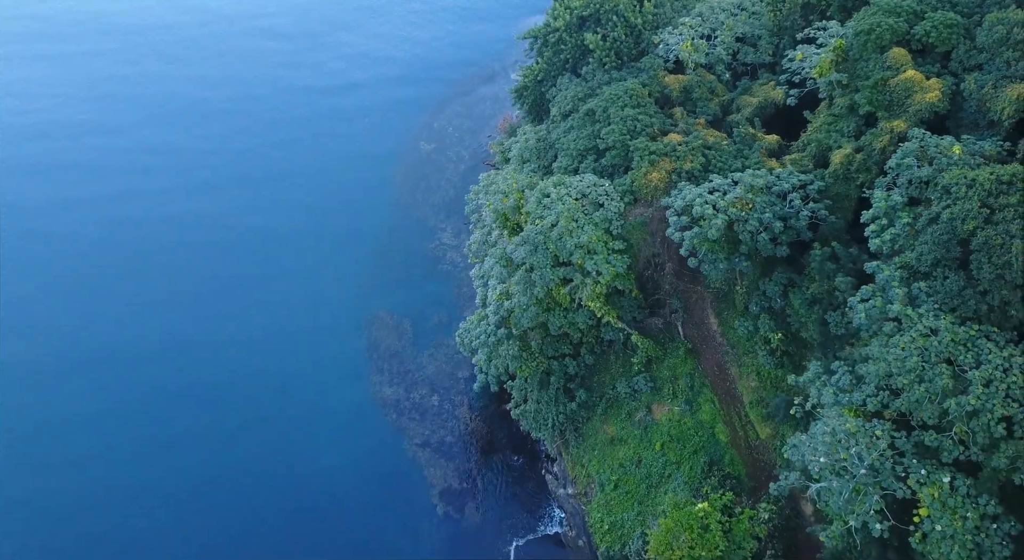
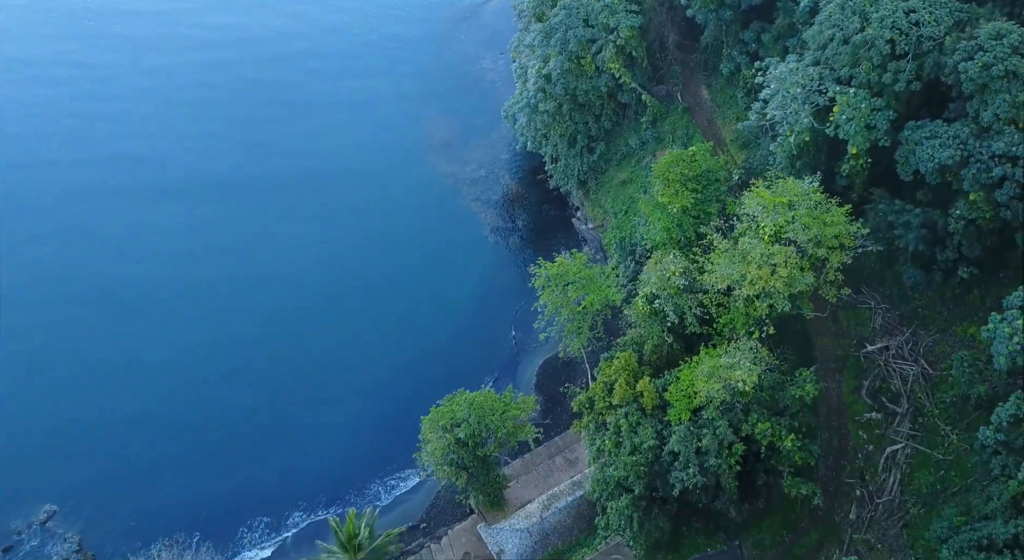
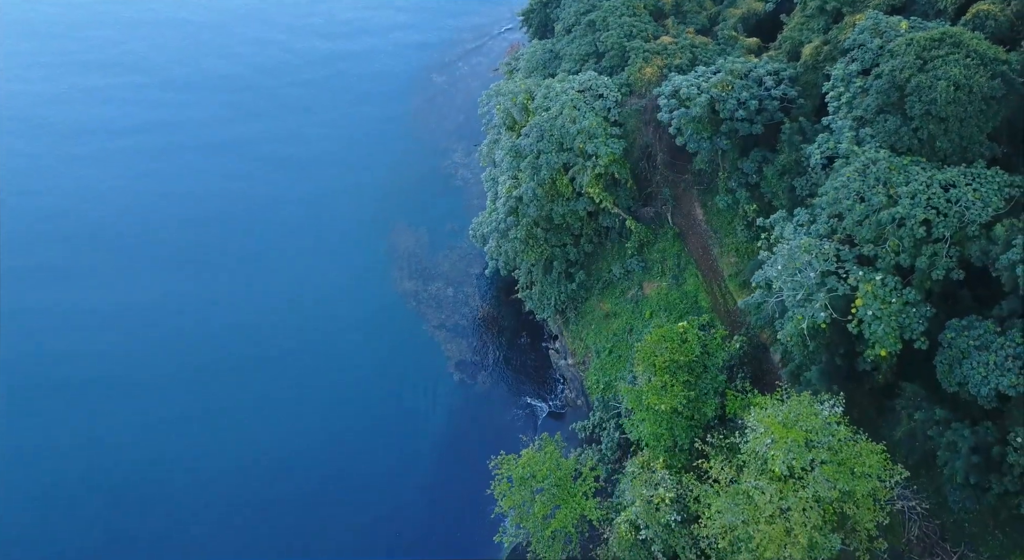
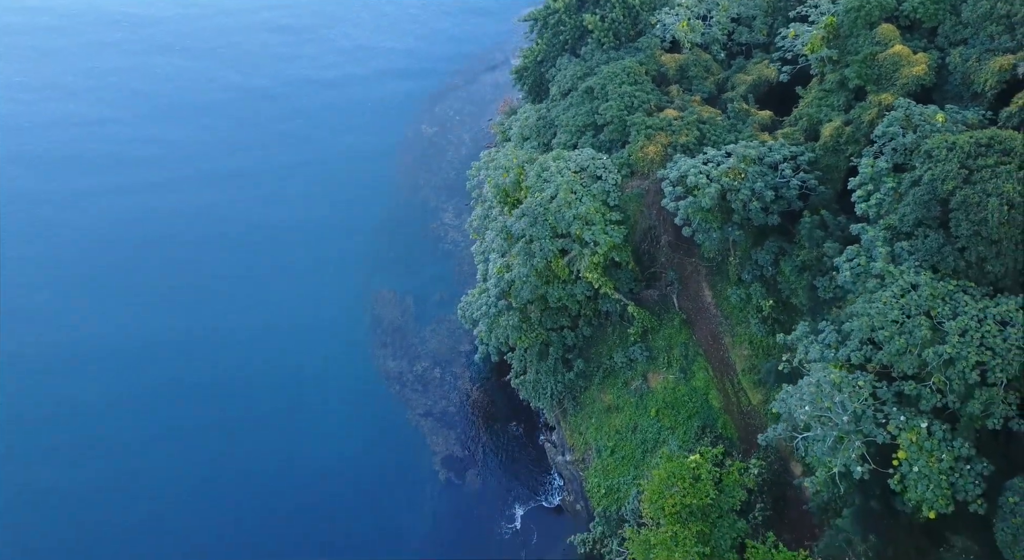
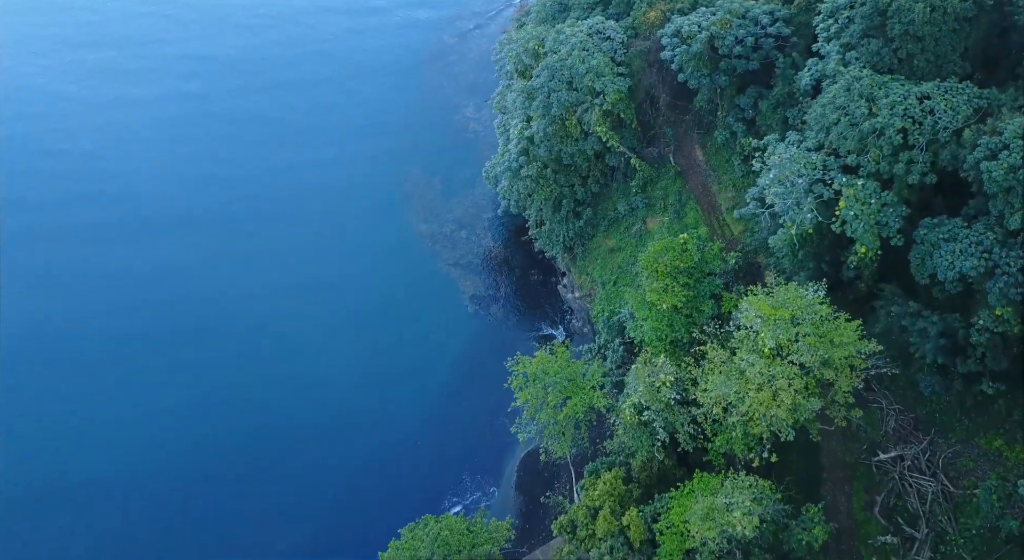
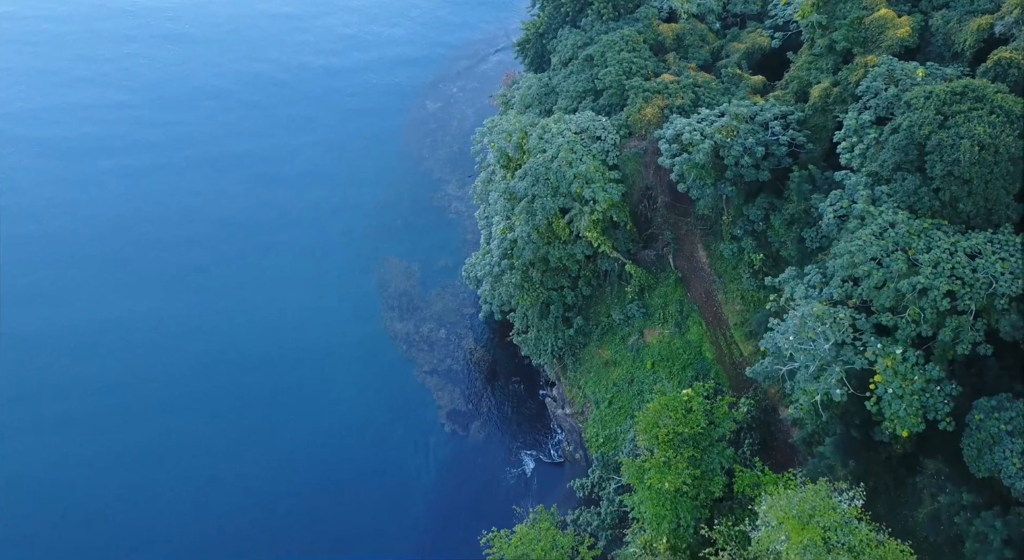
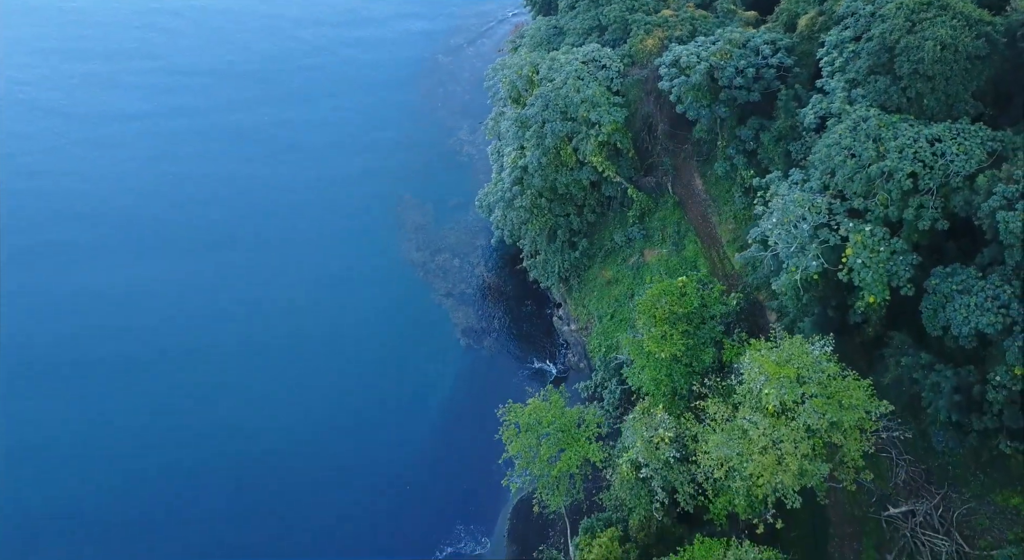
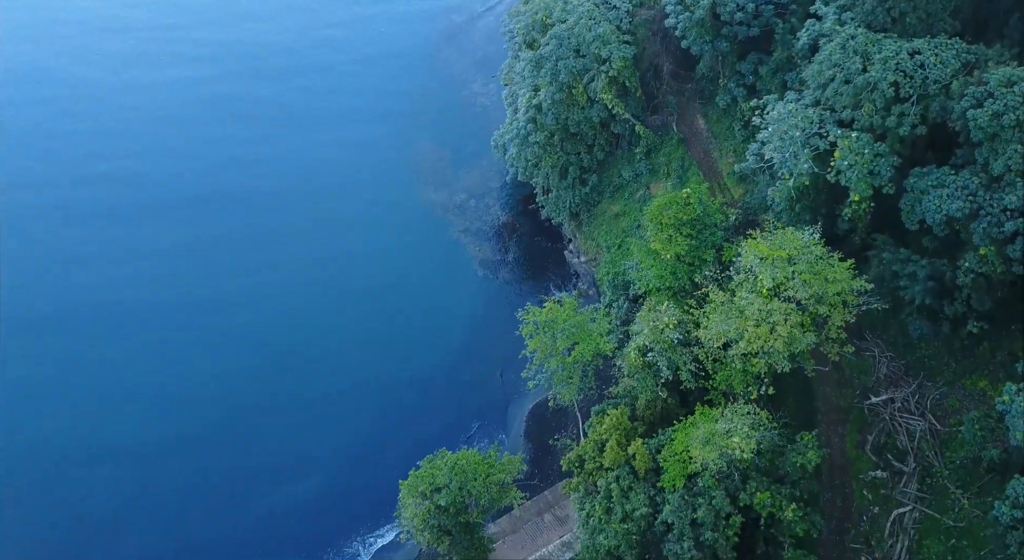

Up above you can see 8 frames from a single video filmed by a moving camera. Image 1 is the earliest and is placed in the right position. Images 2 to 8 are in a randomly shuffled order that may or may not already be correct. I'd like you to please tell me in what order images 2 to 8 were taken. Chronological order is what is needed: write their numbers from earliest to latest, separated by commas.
4, 6, 3, 7, 5, 8, 2
